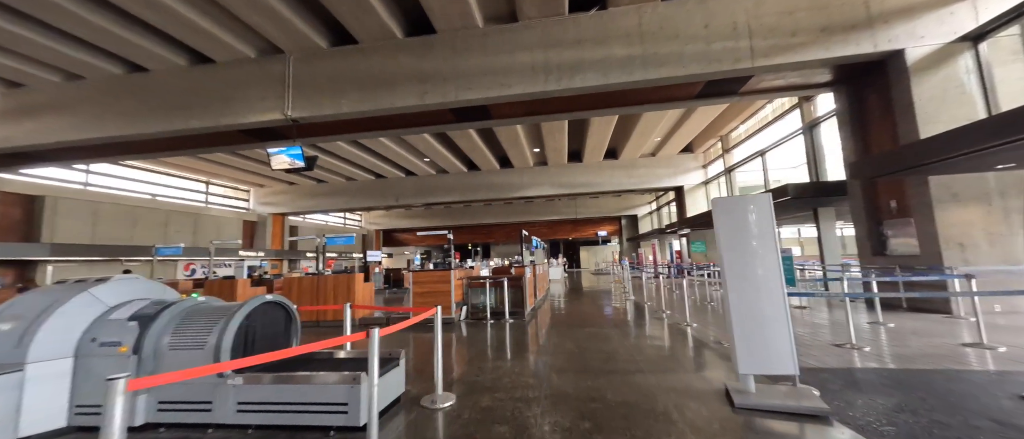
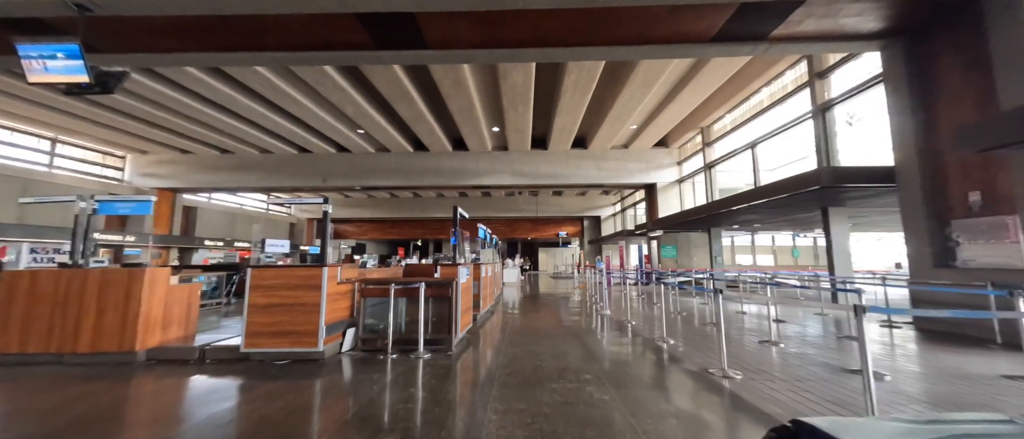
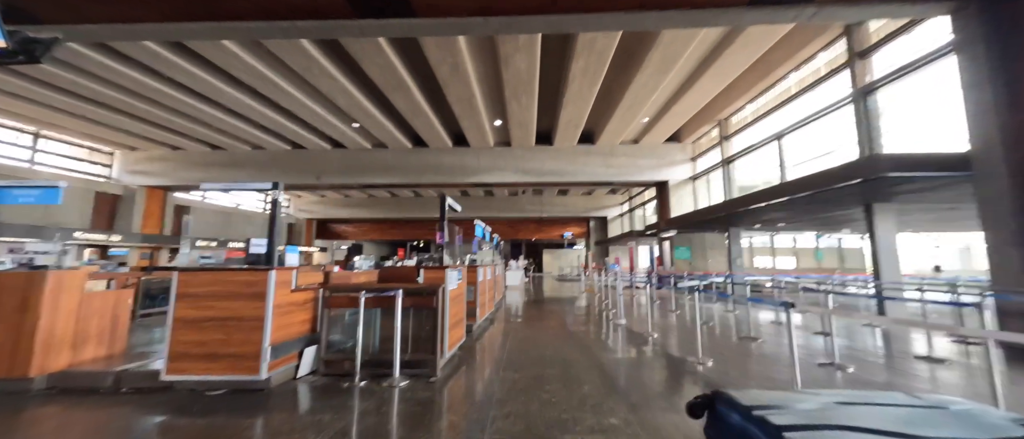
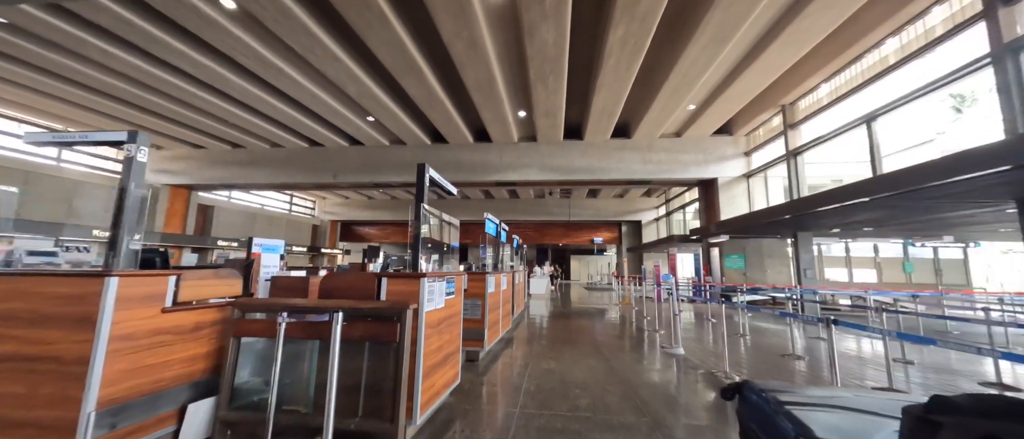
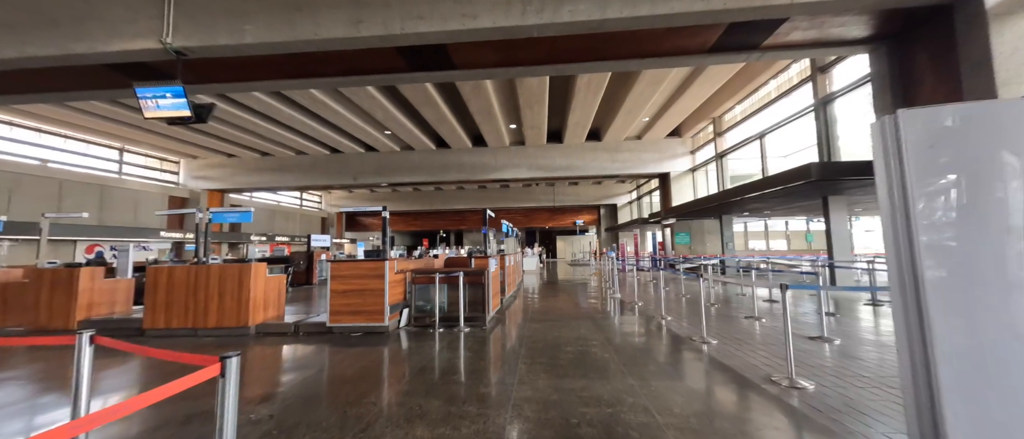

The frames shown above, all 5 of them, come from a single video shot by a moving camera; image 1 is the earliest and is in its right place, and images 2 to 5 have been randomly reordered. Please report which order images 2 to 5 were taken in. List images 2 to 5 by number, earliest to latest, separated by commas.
5, 2, 3, 4
